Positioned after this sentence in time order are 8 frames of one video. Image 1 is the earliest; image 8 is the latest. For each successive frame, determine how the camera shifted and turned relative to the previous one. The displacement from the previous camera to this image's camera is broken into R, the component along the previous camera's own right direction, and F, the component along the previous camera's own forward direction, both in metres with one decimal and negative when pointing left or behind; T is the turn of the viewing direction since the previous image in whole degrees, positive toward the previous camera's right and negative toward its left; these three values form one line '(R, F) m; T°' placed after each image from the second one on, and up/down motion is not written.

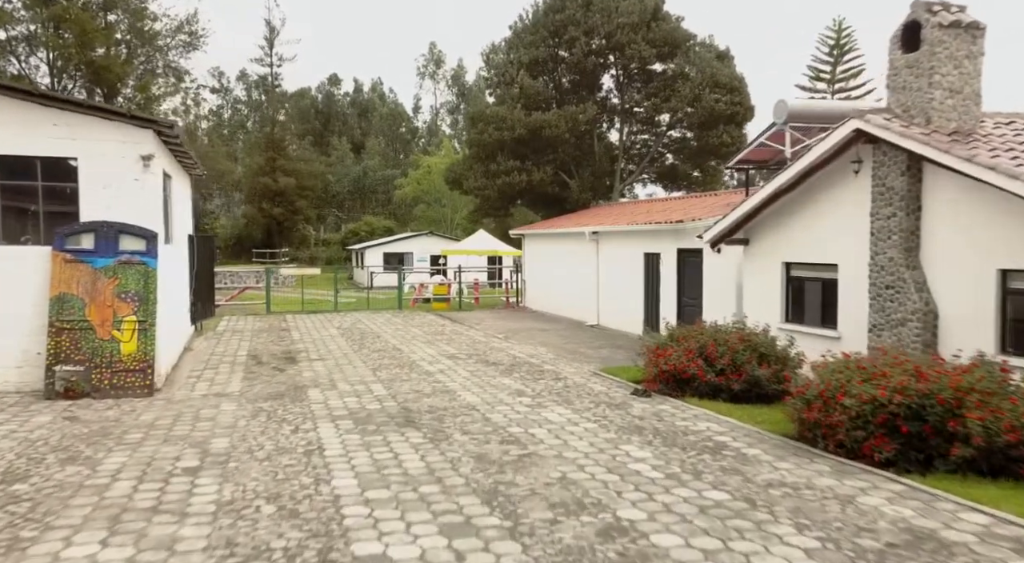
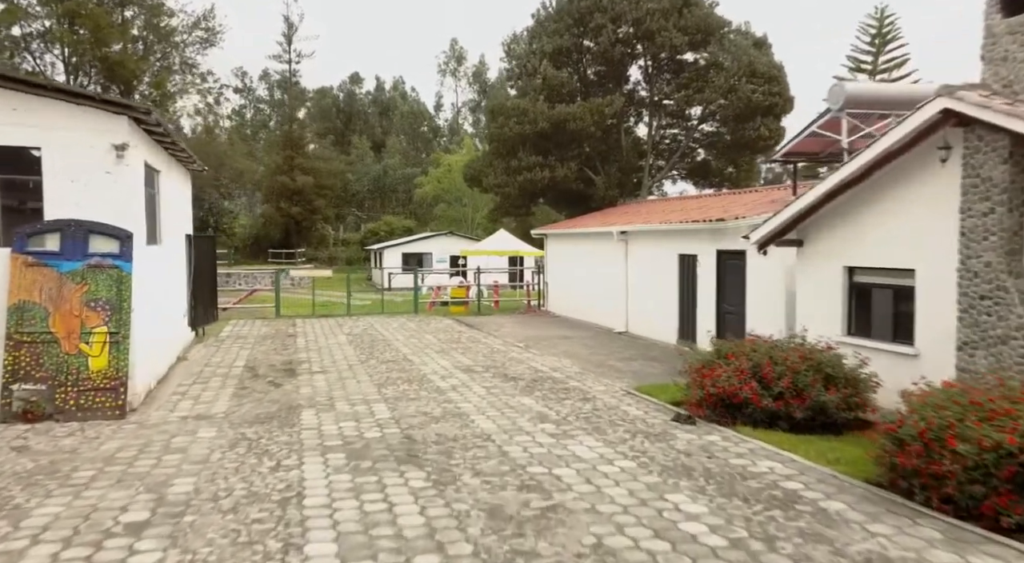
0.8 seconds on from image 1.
(0.0, +1.0) m; -2°
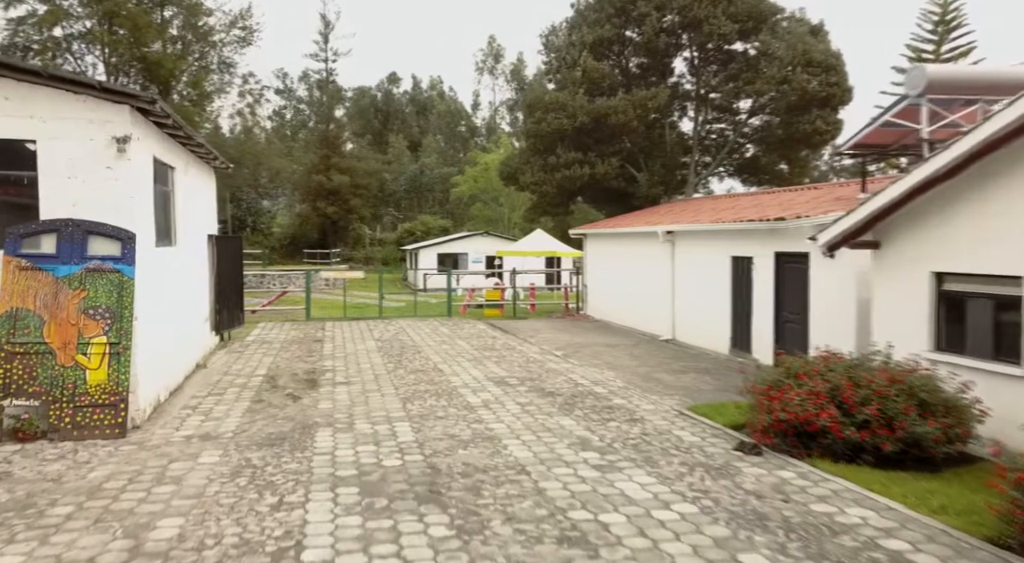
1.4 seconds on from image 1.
(0.0, +0.8) m; -3°
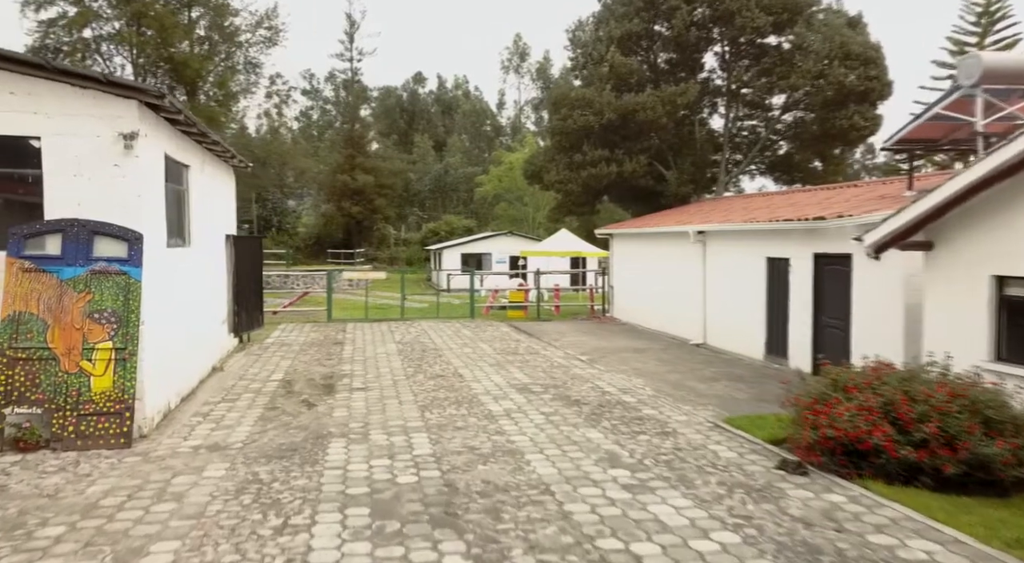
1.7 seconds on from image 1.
(0.0, +0.4) m; -2°
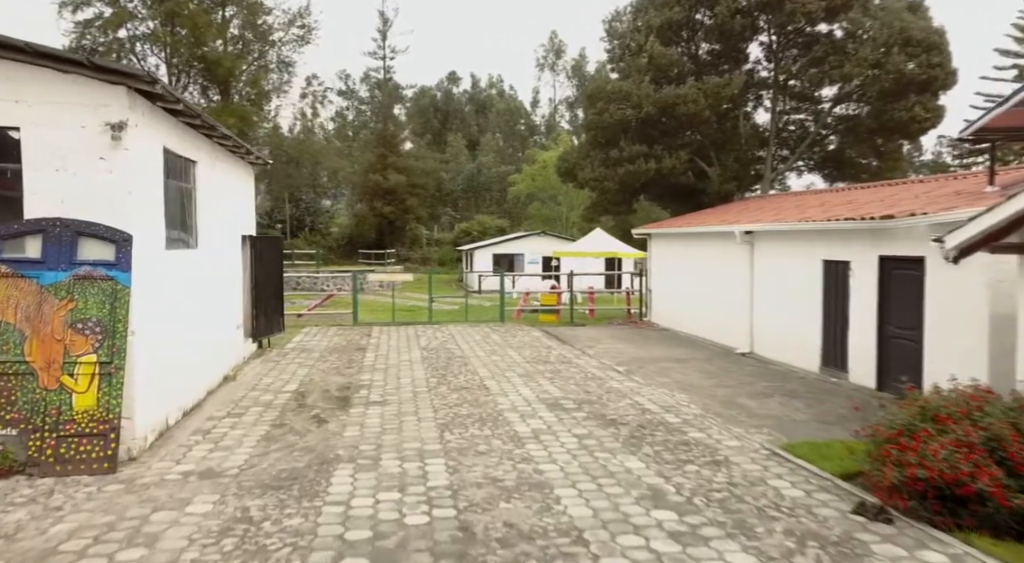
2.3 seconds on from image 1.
(0.0, +0.7) m; -3°
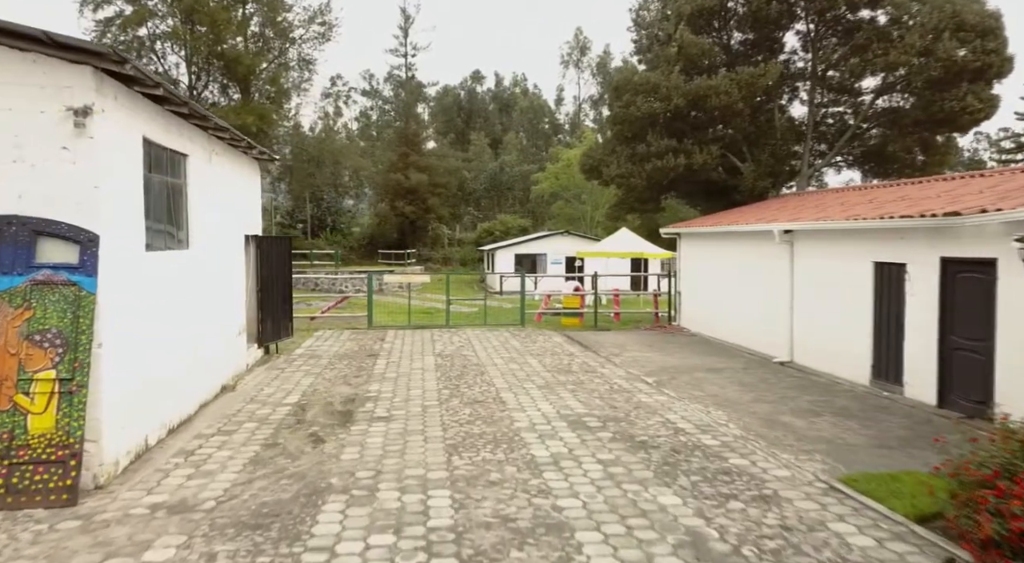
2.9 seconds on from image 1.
(+0.1, +0.7) m; -2°
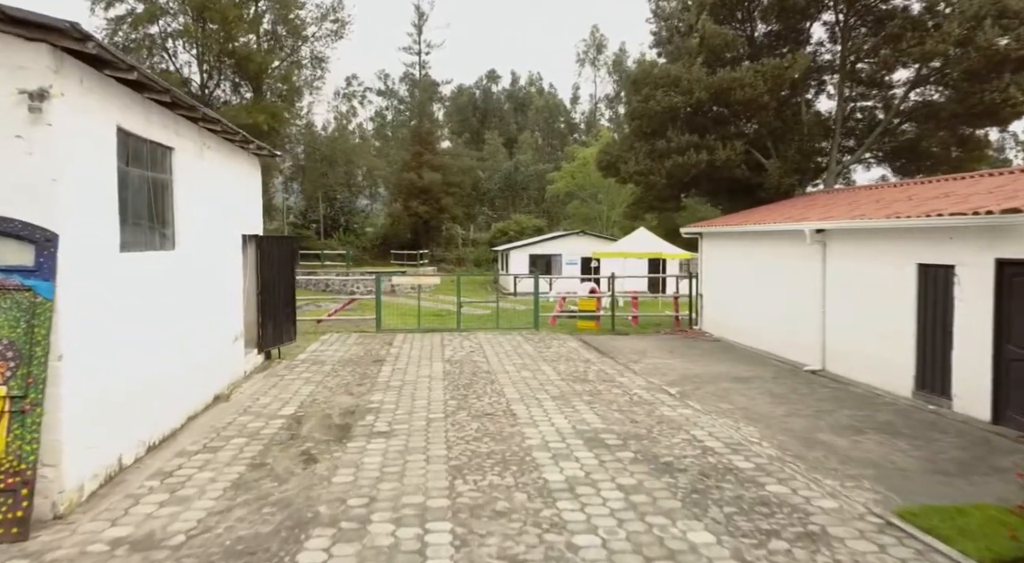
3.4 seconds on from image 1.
(0.0, +0.6) m; -1°
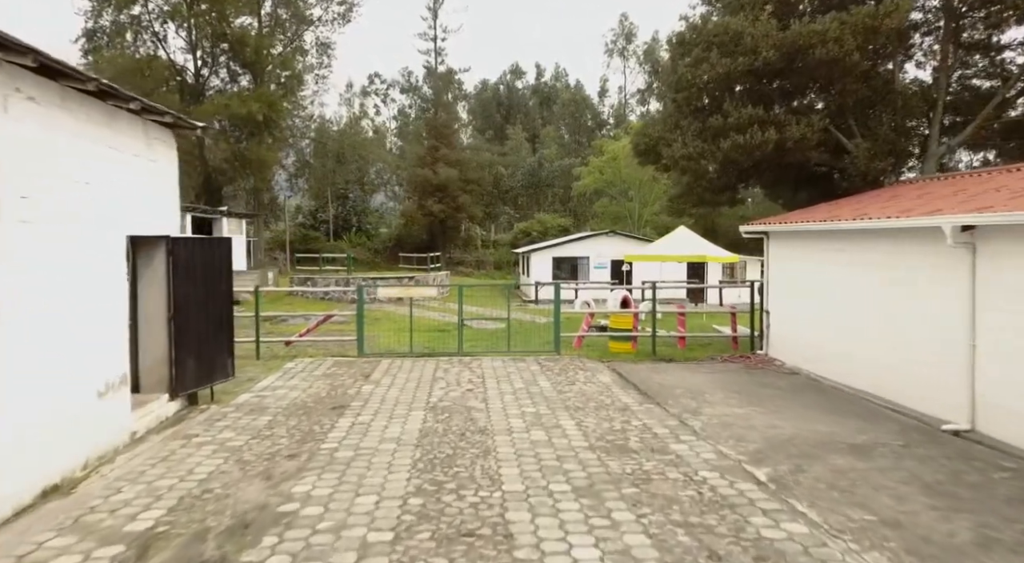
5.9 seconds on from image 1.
(+0.2, +2.8) m; -2°
